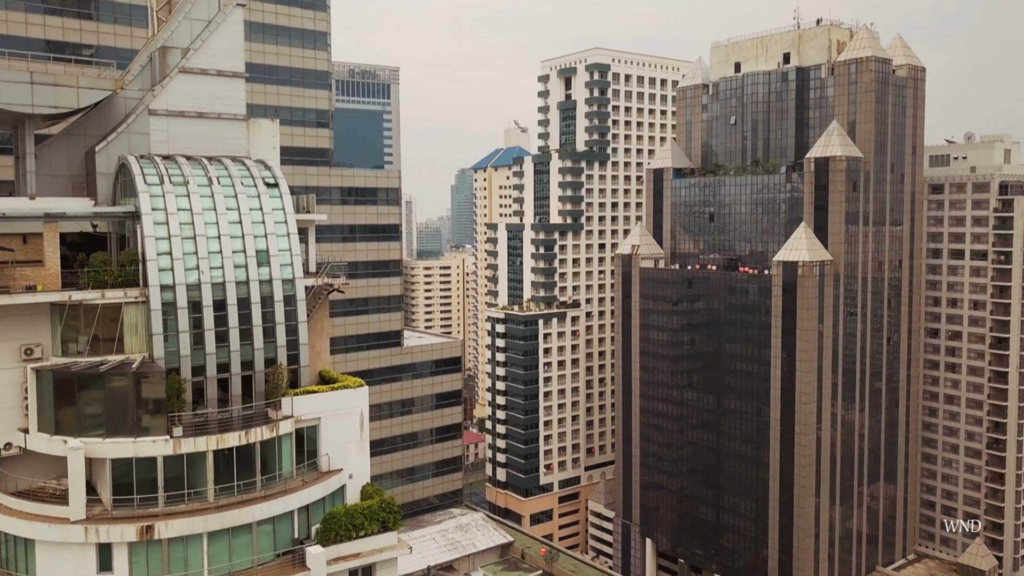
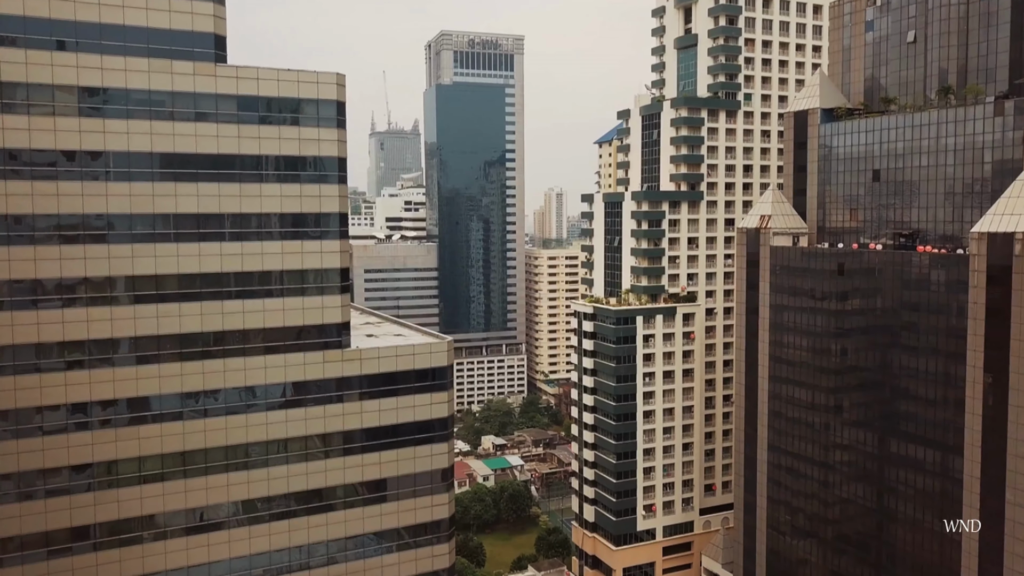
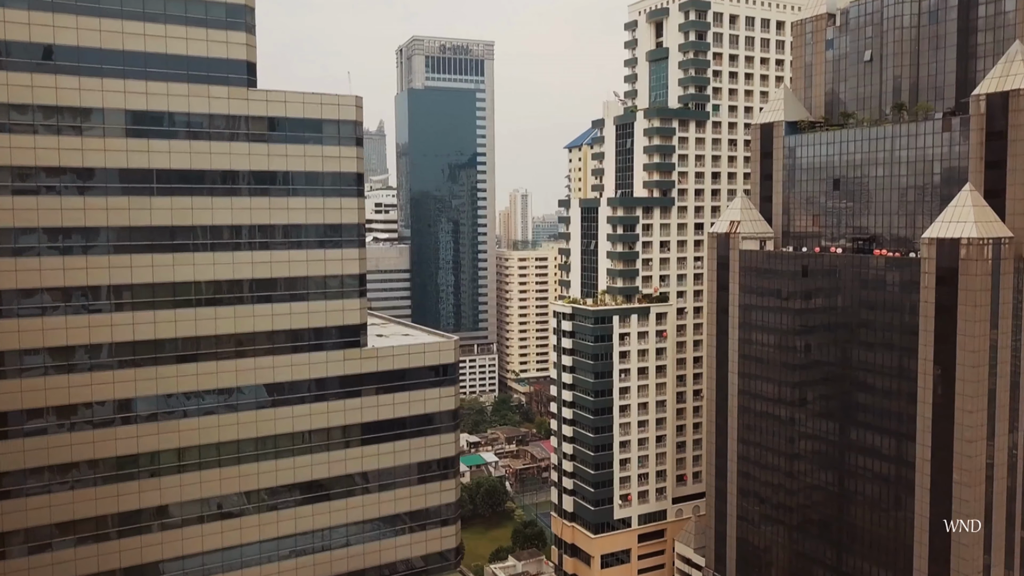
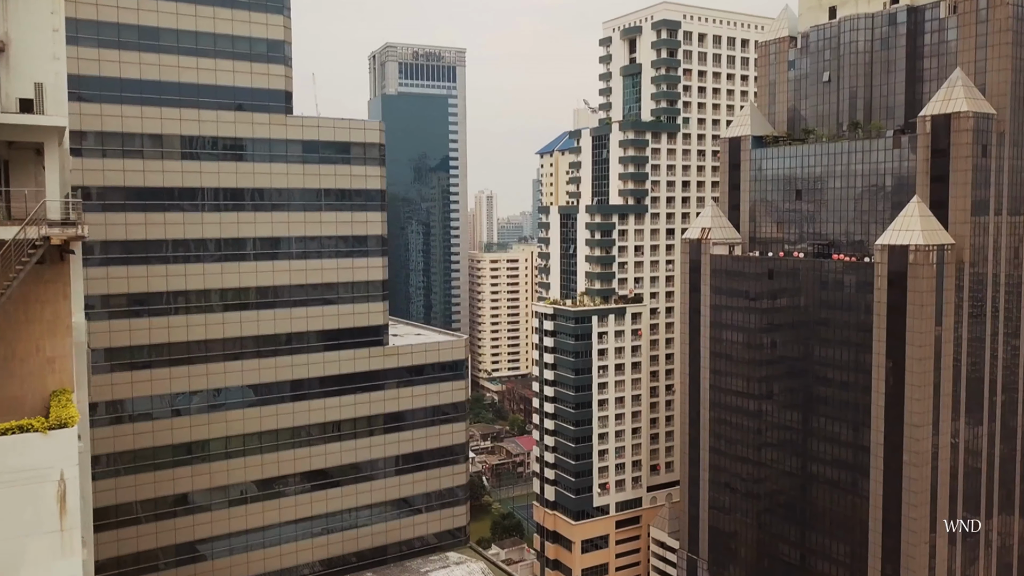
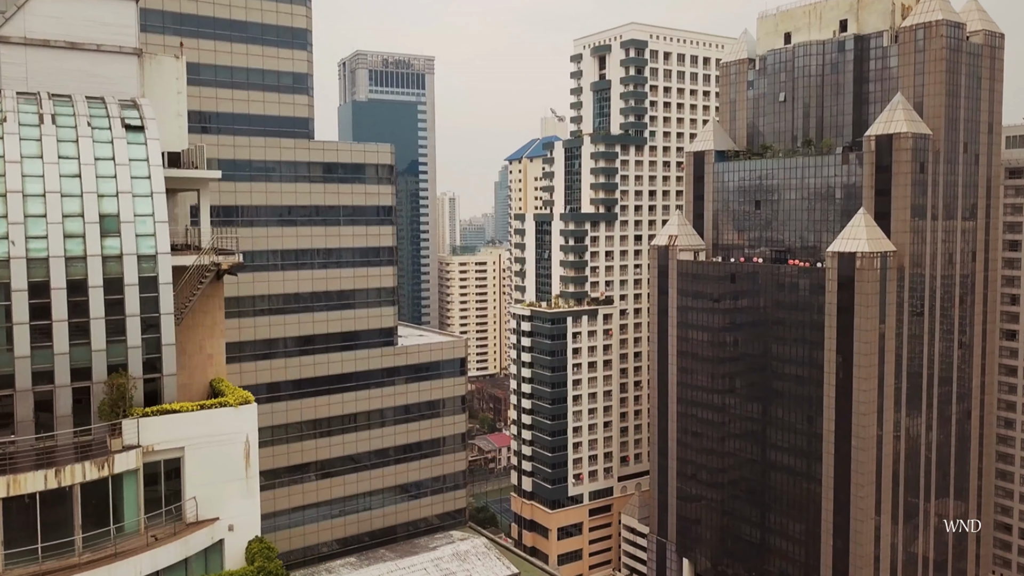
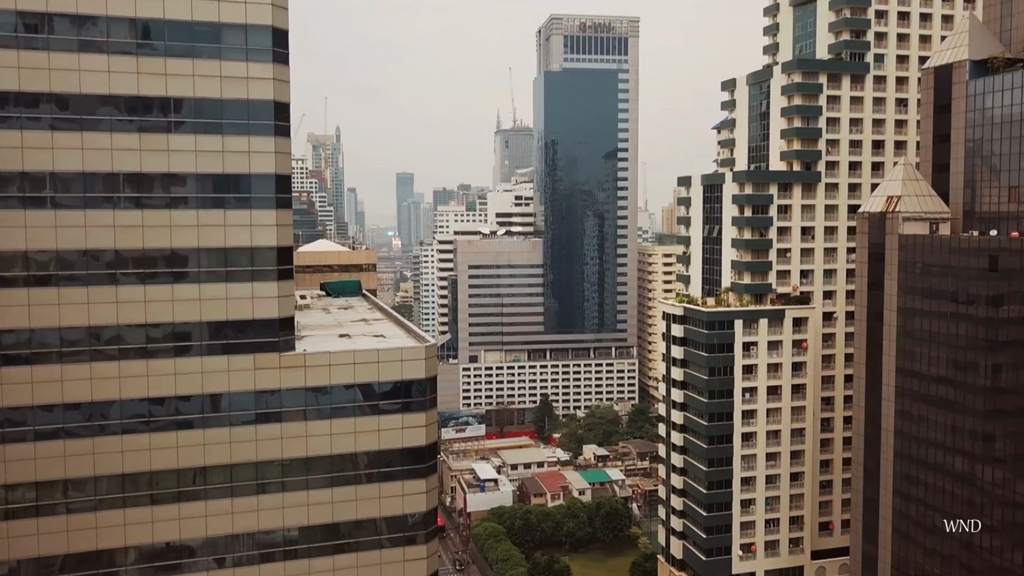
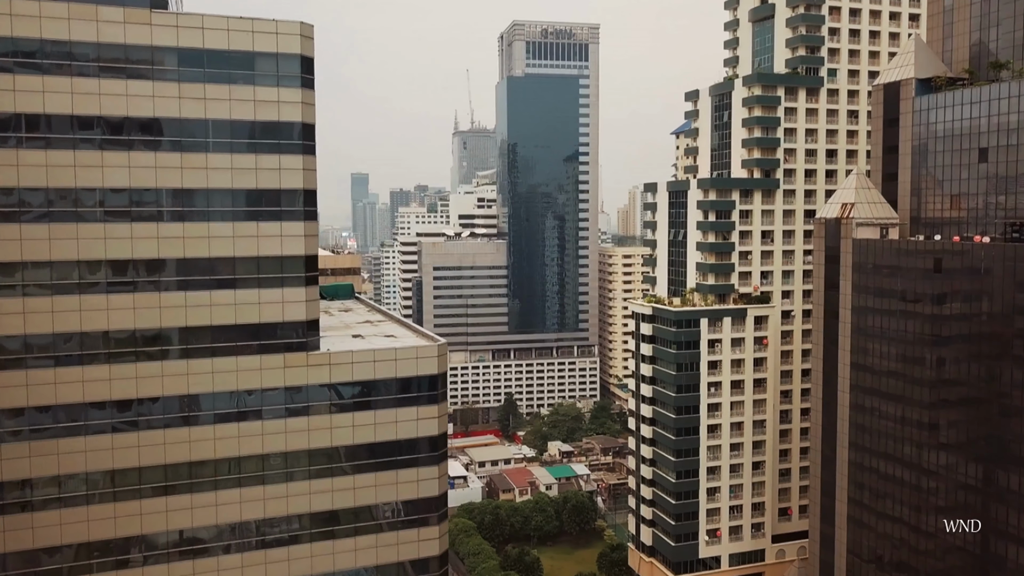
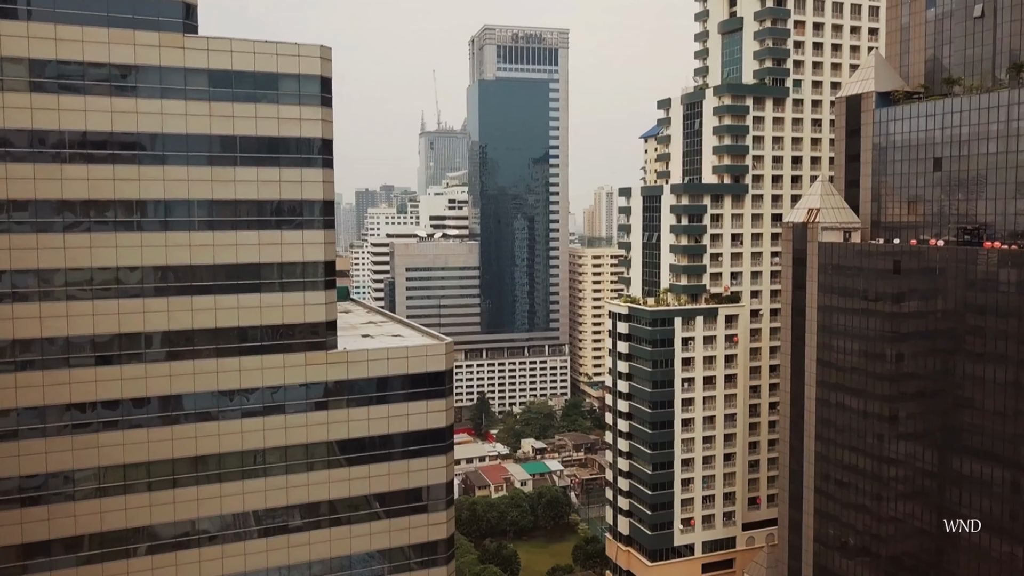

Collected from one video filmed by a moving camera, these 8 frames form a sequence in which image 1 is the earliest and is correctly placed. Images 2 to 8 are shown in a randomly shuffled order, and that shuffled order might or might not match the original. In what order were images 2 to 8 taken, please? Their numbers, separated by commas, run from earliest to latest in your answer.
5, 4, 3, 2, 8, 7, 6
